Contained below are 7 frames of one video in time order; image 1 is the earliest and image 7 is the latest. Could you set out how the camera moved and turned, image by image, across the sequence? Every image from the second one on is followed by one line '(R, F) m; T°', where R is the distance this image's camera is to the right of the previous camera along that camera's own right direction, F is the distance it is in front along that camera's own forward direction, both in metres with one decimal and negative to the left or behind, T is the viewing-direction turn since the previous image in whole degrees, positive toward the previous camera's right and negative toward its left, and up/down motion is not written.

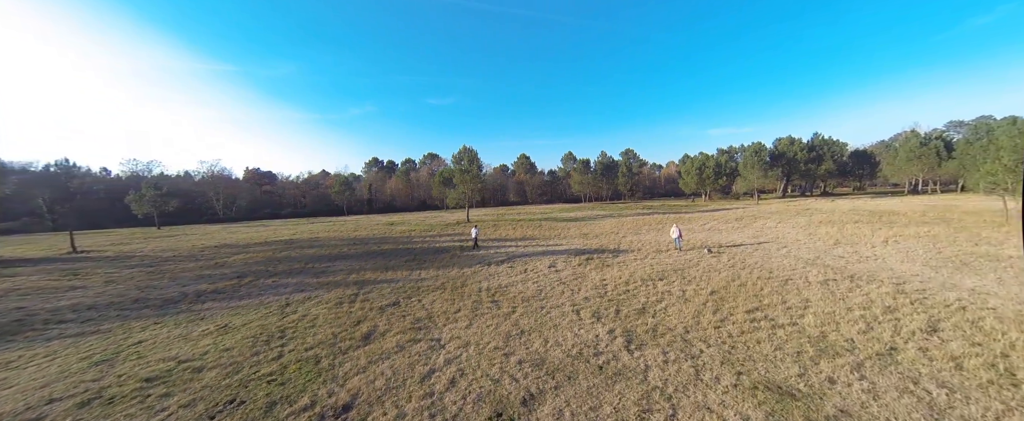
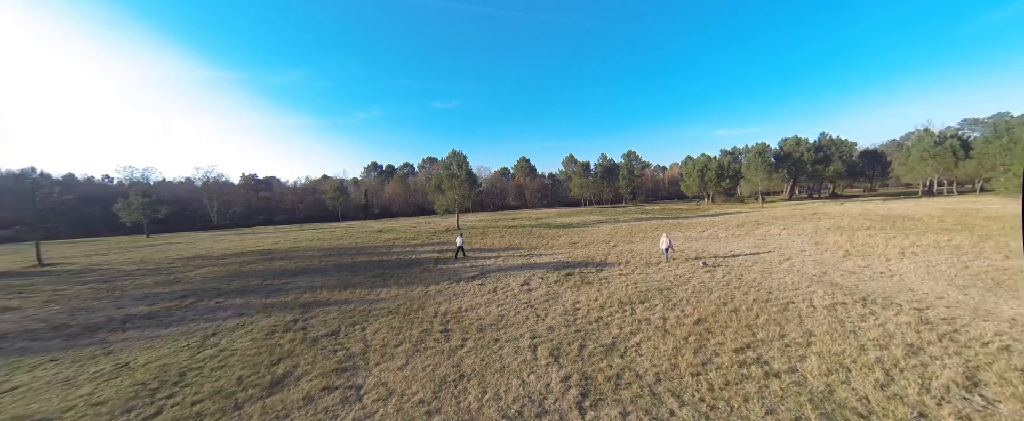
(+1.5, +1.4) m; -1°
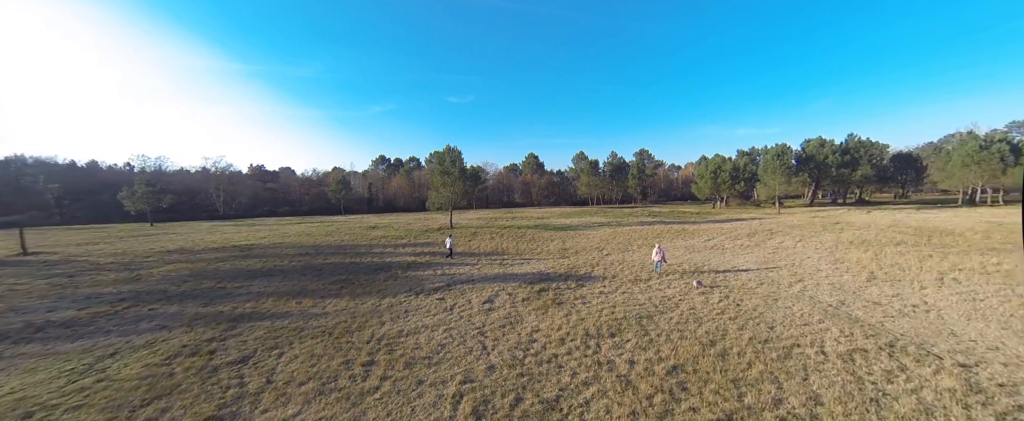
(+1.8, +1.7) m; -2°
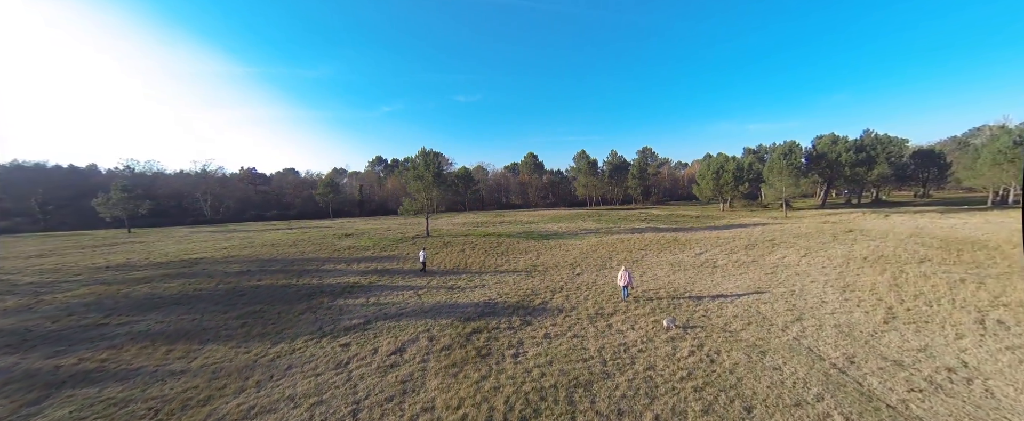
(+2.8, +2.5) m; -1°
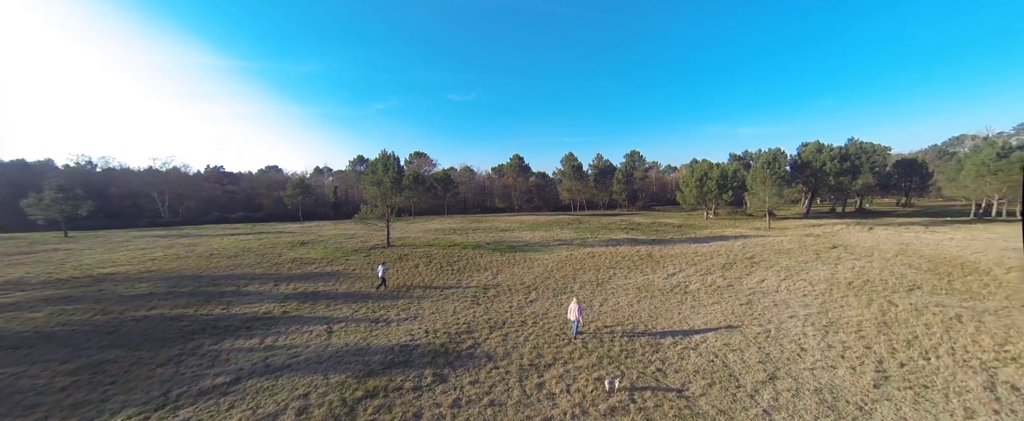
(+2.3, +2.2) m; +1°
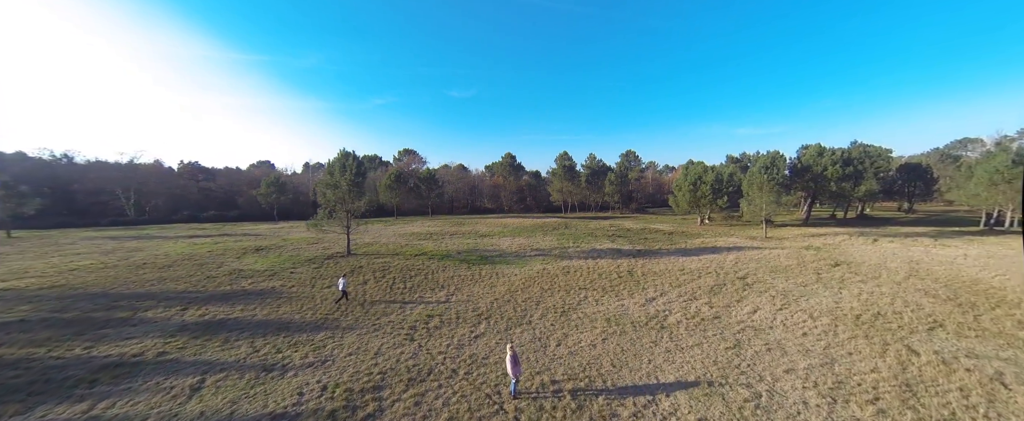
(+2.3, +2.7) m; 0°
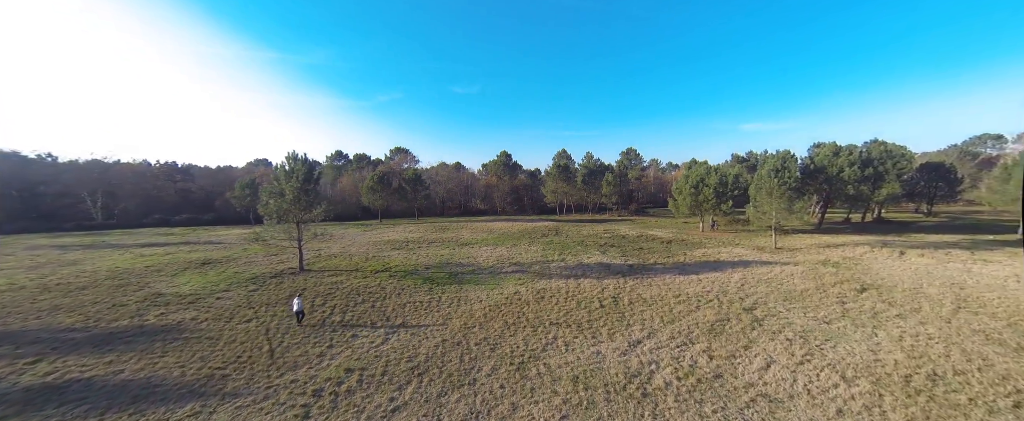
(+2.3, +3.5) m; -1°
